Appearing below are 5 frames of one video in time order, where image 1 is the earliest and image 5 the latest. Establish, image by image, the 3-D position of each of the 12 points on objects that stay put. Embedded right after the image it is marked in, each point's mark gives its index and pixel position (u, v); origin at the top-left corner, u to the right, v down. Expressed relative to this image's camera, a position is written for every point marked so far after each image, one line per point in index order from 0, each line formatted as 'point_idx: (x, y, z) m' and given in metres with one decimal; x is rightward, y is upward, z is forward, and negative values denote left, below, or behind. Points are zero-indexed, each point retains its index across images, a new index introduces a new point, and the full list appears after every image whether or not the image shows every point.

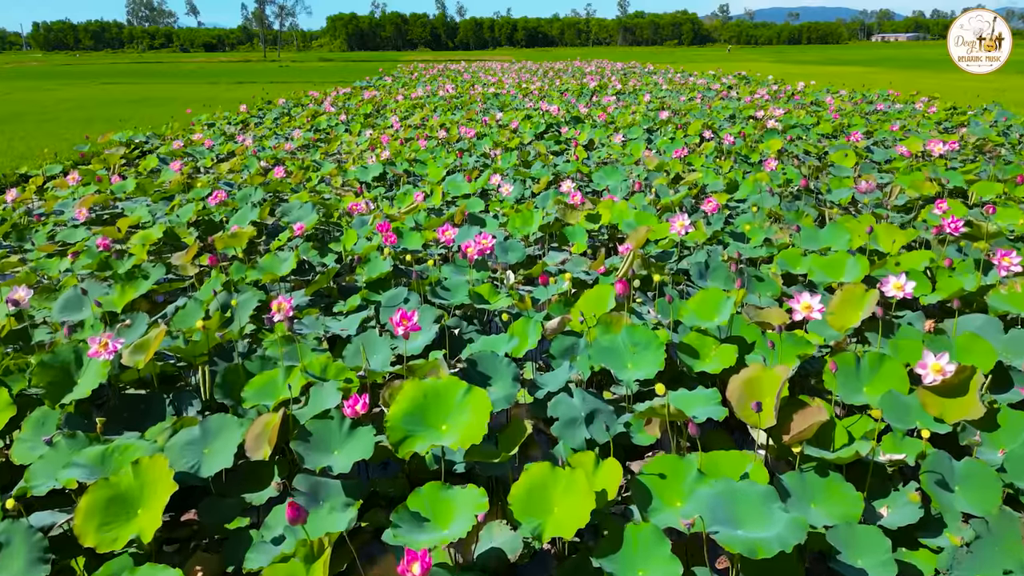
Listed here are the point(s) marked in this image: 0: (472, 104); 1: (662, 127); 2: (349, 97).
0: (-0.8, +3.7, +11.7) m
1: (+2.1, +2.3, +8.3) m
2: (-3.7, +4.4, +13.3) m
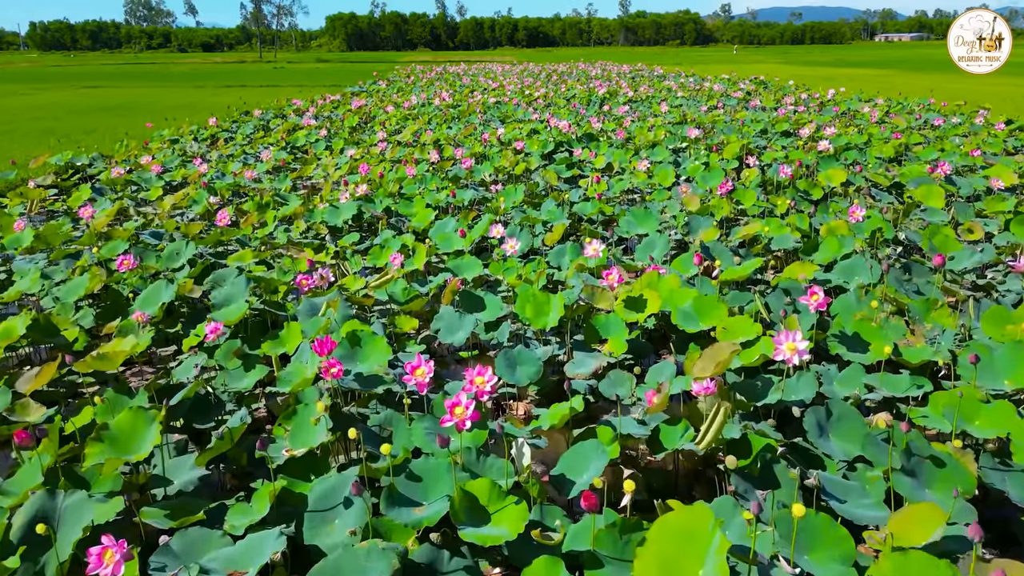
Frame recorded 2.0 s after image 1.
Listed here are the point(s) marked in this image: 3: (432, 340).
0: (-0.7, +3.1, +10.5) m
1: (+2.2, +1.7, +7.2) m
2: (-3.7, +3.8, +12.2) m
3: (-0.4, -0.3, +3.1) m
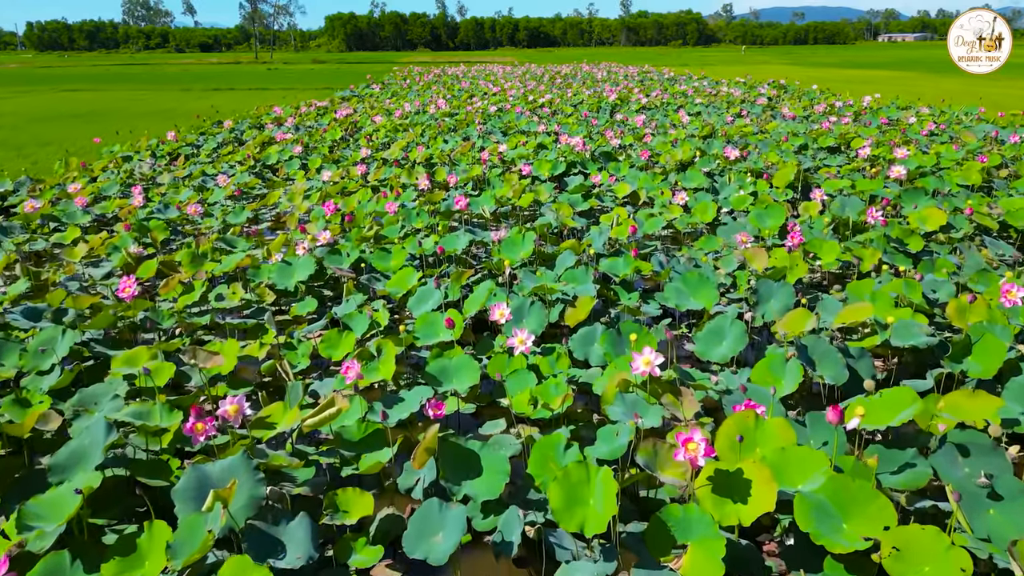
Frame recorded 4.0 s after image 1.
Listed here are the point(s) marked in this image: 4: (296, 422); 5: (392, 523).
0: (-0.7, +2.6, +9.4) m
1: (+2.2, +1.2, +6.0) m
2: (-3.6, +3.3, +11.0) m
3: (-0.4, -0.8, +1.9) m
4: (-0.8, -0.5, +2.2) m
5: (-0.4, -0.8, +1.9) m
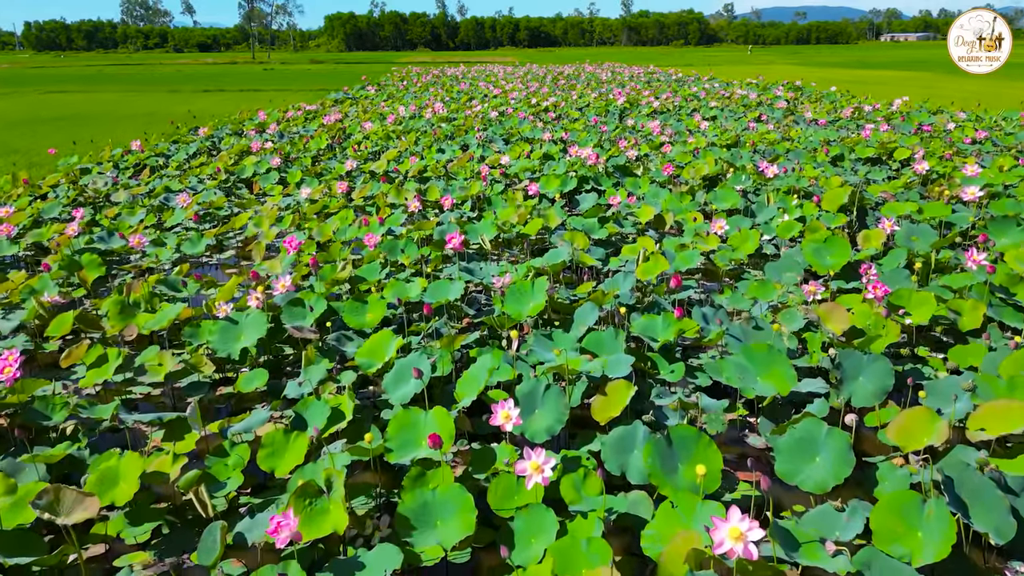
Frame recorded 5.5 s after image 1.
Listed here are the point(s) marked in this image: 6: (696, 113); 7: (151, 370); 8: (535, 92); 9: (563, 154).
0: (-0.6, +2.3, +8.6) m
1: (+2.2, +0.9, +5.2) m
2: (-3.6, +3.0, +10.3) m
3: (-0.3, -1.1, +1.1) m
4: (-0.8, -0.8, +1.4) m
5: (-0.4, -1.1, +1.1) m
6: (+3.3, +3.1, +10.5) m
7: (-1.6, -0.4, +2.7) m
8: (+0.5, +4.5, +13.6) m
9: (+0.6, +1.6, +7.1) m
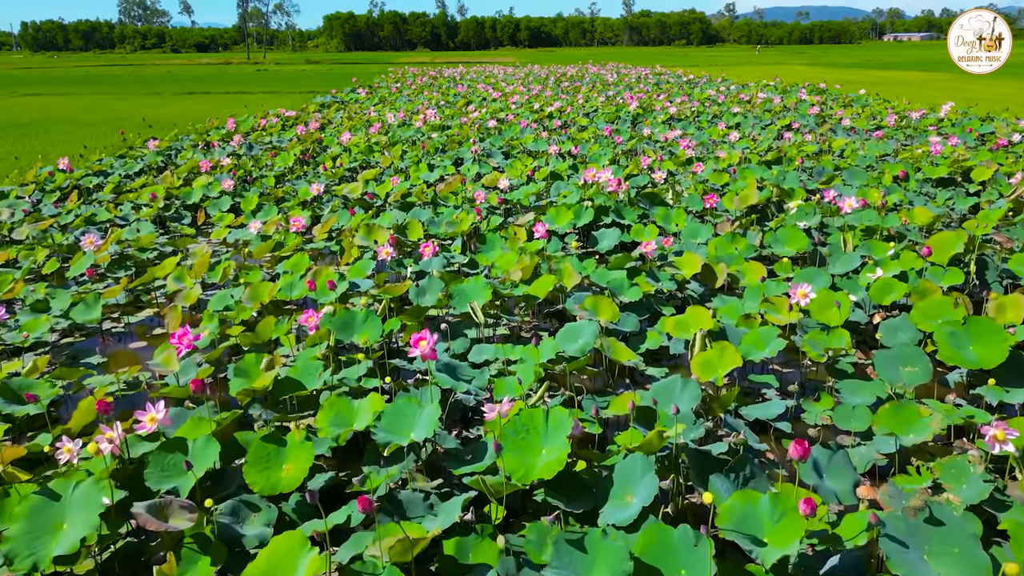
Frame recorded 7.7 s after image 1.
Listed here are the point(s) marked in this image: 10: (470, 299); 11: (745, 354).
0: (-0.6, +1.8, +7.4) m
1: (+2.3, +0.4, +4.1) m
2: (-3.6, +2.5, +9.1) m
3: (-0.3, -1.6, 0.0) m
4: (-0.8, -1.3, +0.2) m
5: (-0.3, -1.5, 0.0) m
6: (+3.3, +2.7, +9.3) m
7: (-1.6, -0.8, +1.5) m
8: (+0.5, +4.1, +12.5) m
9: (+0.6, +1.2, +5.9) m
10: (-0.2, -0.1, +3.0) m
11: (+1.1, -0.3, +2.6) m
